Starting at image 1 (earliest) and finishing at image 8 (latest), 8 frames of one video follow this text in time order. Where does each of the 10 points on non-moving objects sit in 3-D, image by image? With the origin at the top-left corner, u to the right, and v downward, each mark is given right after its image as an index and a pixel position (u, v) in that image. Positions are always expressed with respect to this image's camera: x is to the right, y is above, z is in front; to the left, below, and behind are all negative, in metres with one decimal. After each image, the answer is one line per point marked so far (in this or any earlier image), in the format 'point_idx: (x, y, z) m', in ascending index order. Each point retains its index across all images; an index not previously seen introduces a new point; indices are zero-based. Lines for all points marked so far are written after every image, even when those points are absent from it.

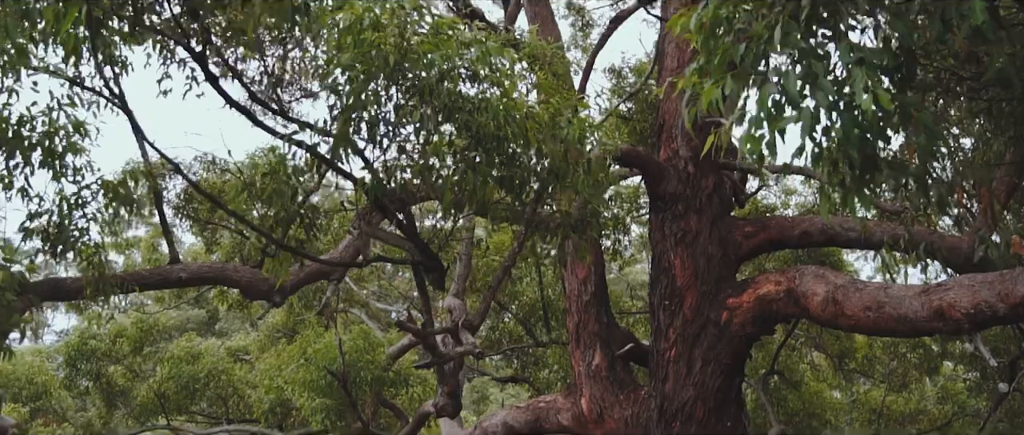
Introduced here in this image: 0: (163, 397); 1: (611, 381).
0: (-5.0, -2.6, +14.1) m
1: (+0.9, -1.4, +8.7) m
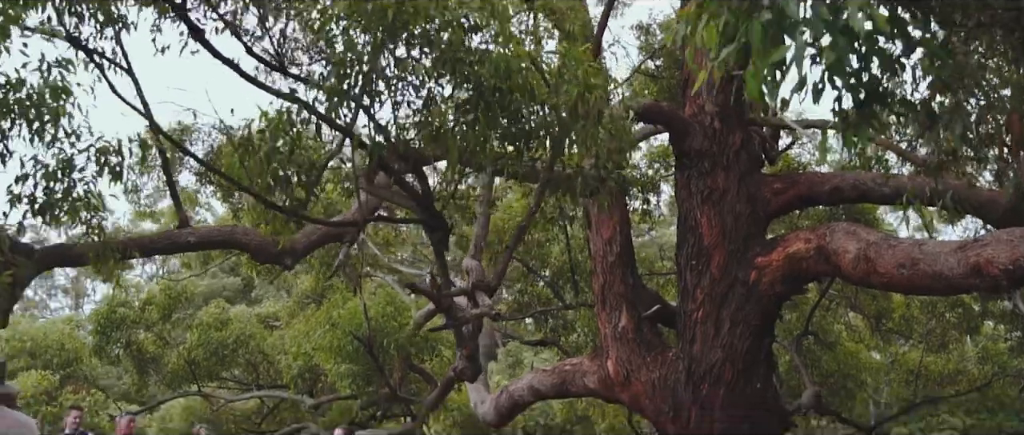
0: (-4.6, -2.1, +14.2) m
1: (+1.1, -1.1, +8.6) m
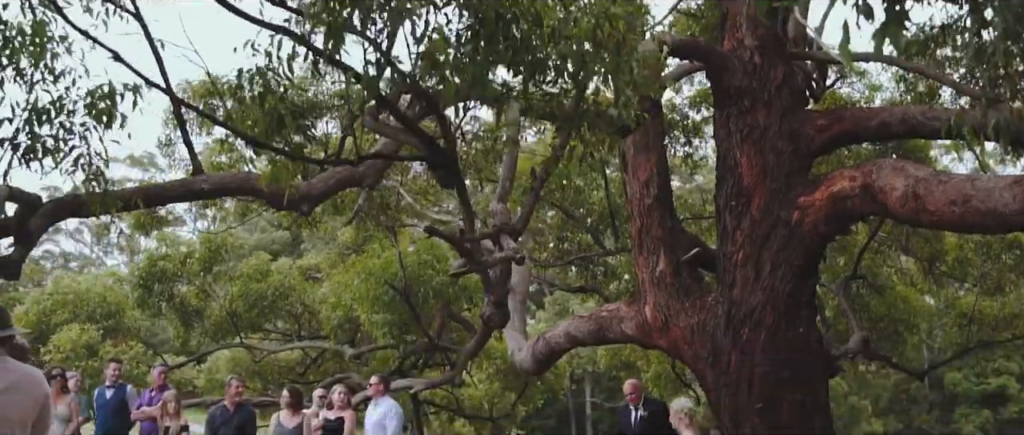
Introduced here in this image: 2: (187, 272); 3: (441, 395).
0: (-4.0, -1.4, +14.2) m
1: (+1.4, -0.6, +8.3) m
2: (-4.6, -0.8, +13.9) m
3: (-1.2, -3.0, +16.7) m
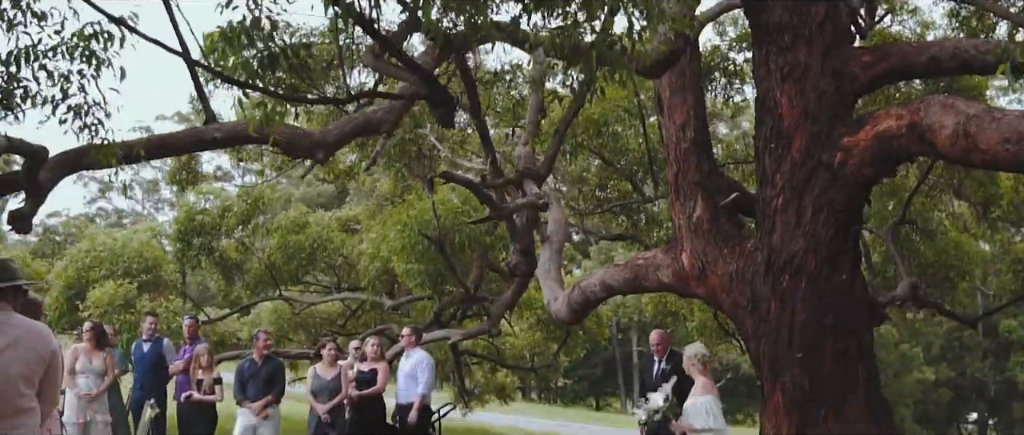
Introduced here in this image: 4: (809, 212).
0: (-3.4, -0.7, +14.2) m
1: (+1.7, -0.1, +8.0) m
2: (-4.0, -0.2, +13.9) m
3: (-0.5, -2.2, +16.6) m
4: (+2.2, 0.0, +7.2) m
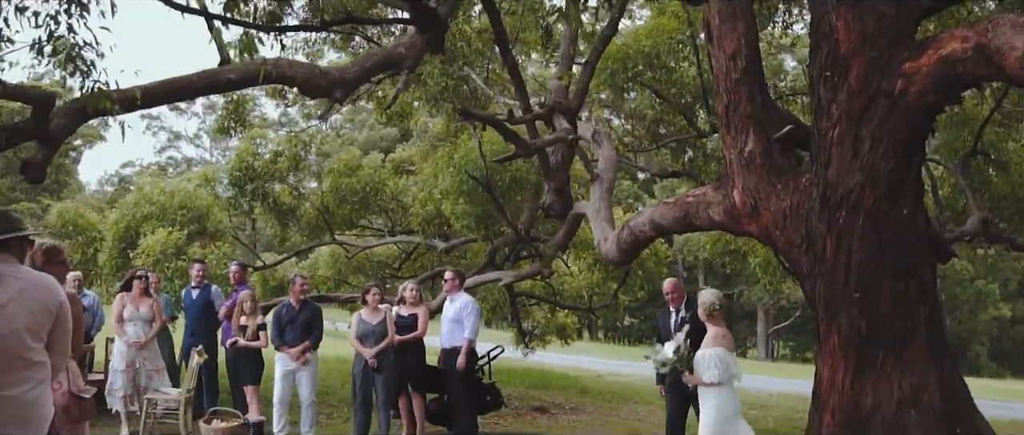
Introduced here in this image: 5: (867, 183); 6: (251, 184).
0: (-2.7, +0.1, +14.2) m
1: (+2.0, +0.4, +7.7) m
2: (-3.3, +0.6, +13.9) m
3: (+0.5, -1.2, +16.5) m
4: (+2.4, +0.5, +6.7) m
5: (+2.4, +0.2, +6.7) m
6: (-3.7, +0.5, +13.9) m
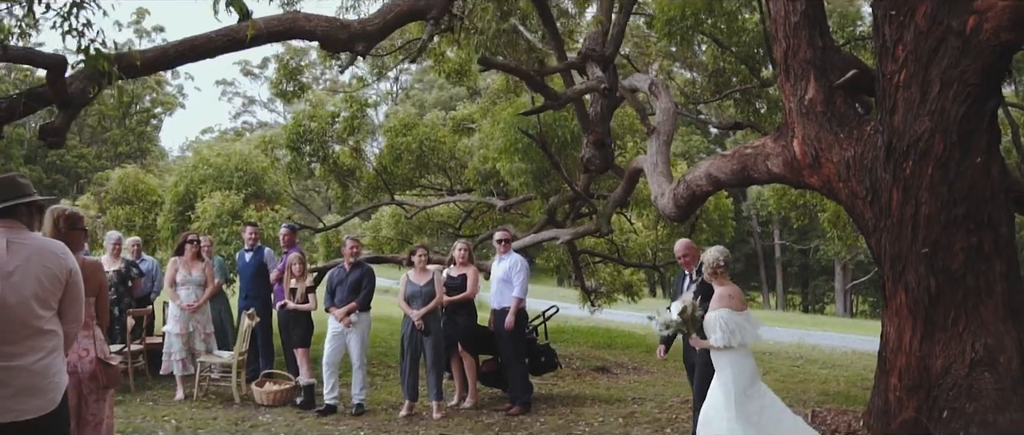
0: (-1.8, +0.6, +14.1) m
1: (+2.3, +0.7, +7.2) m
2: (-2.5, +1.2, +13.8) m
3: (+1.5, -0.4, +16.2) m
4: (+2.7, +0.8, +6.3) m
5: (+2.7, +0.6, +6.3) m
6: (-2.9, +1.0, +13.8) m
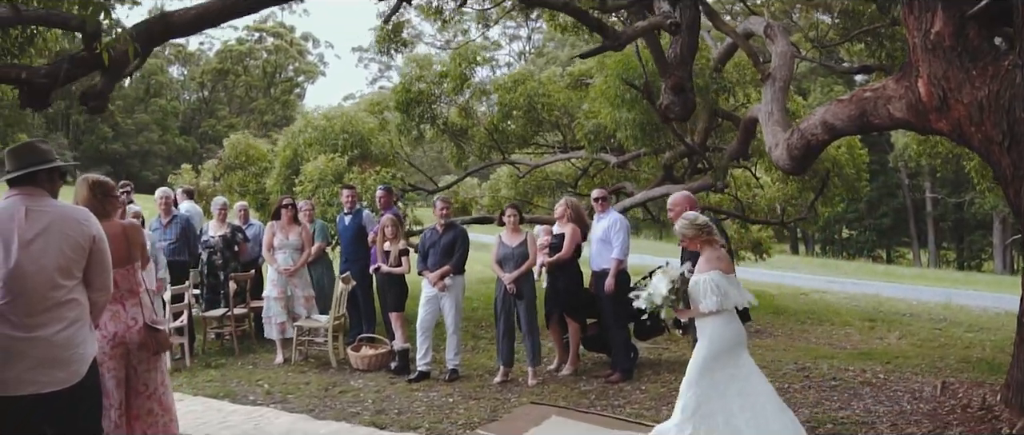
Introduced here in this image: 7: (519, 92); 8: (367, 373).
0: (-0.2, +1.2, +13.8) m
1: (+2.9, +1.1, +6.4) m
2: (-0.9, +1.7, +13.6) m
3: (+3.4, +0.3, +15.4) m
4: (+3.1, +1.1, +5.4) m
5: (+3.1, +0.9, +5.4) m
6: (-1.3, +1.6, +13.6) m
7: (+0.1, +1.7, +13.6) m
8: (-1.2, -1.3, +8.1) m
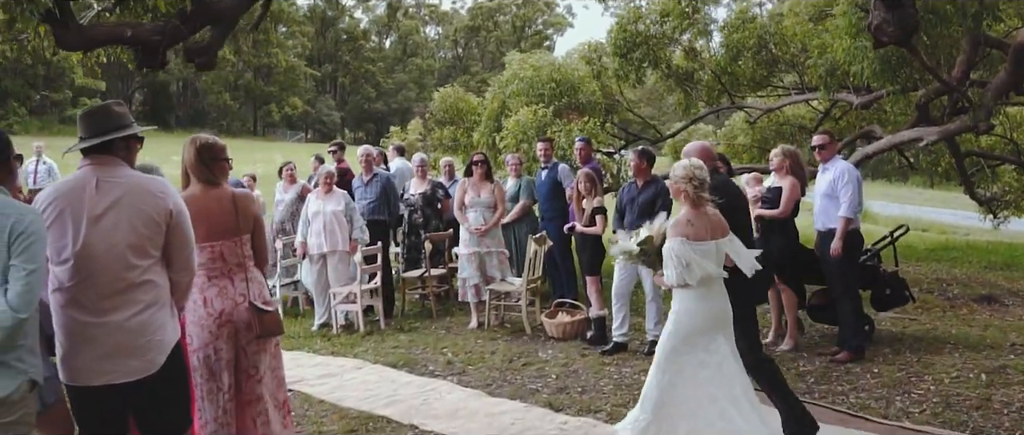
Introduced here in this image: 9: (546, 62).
0: (+2.7, +1.8, +12.6) m
1: (+3.8, +1.3, +4.7) m
2: (+2.0, +2.3, +12.5) m
3: (+6.6, +1.0, +13.3) m
4: (+3.8, +1.4, +3.6) m
5: (+3.8, +1.1, +3.7) m
6: (+1.6, +2.2, +12.7) m
7: (+3.0, +2.3, +12.3) m
8: (+0.4, -0.9, +7.5) m
9: (+0.4, +1.8, +11.2) m
